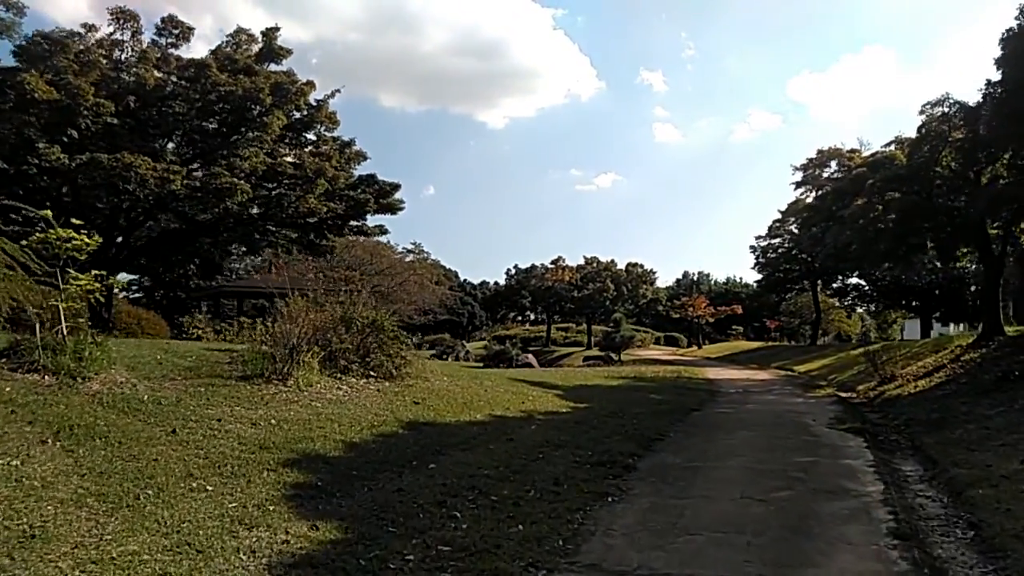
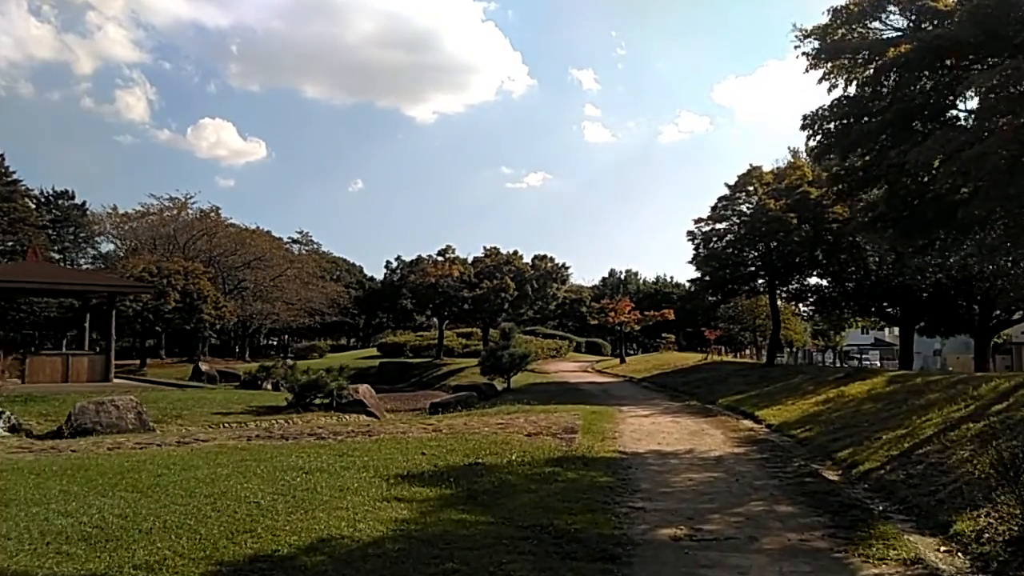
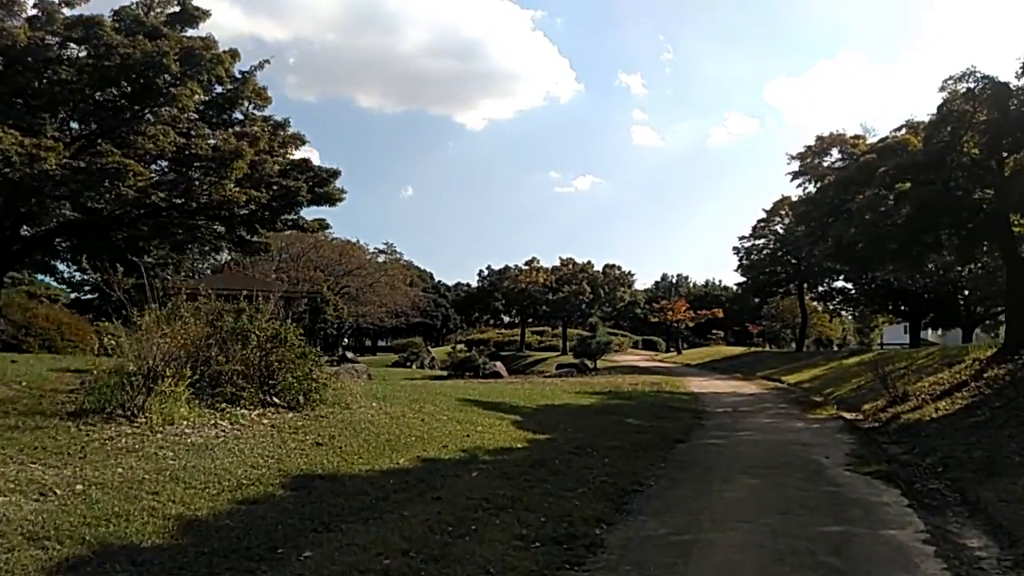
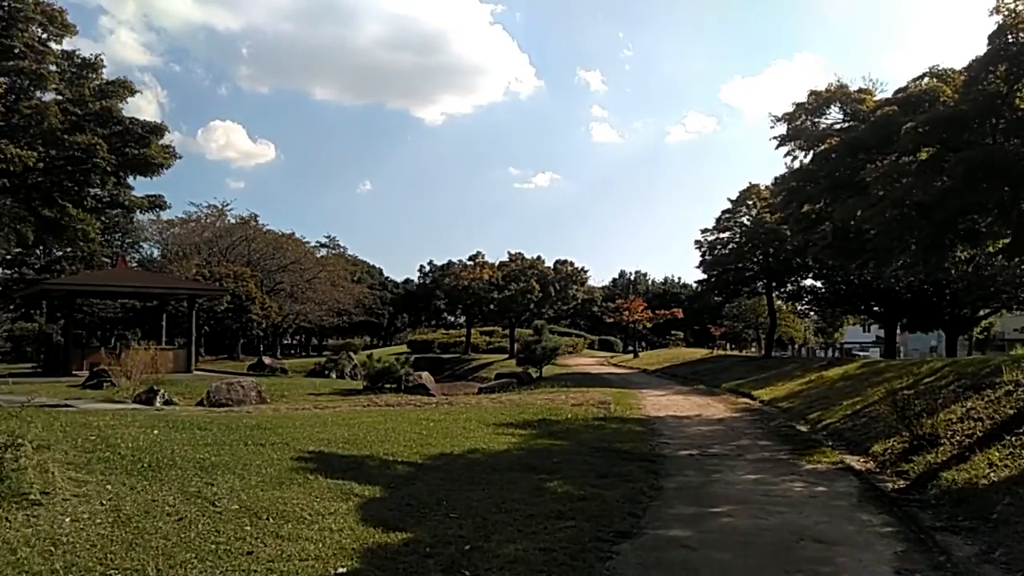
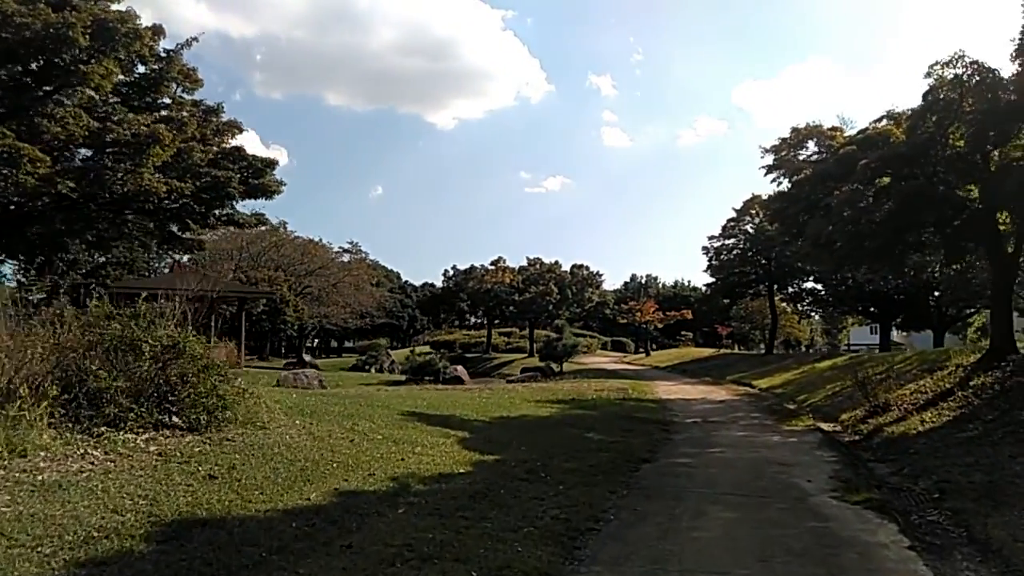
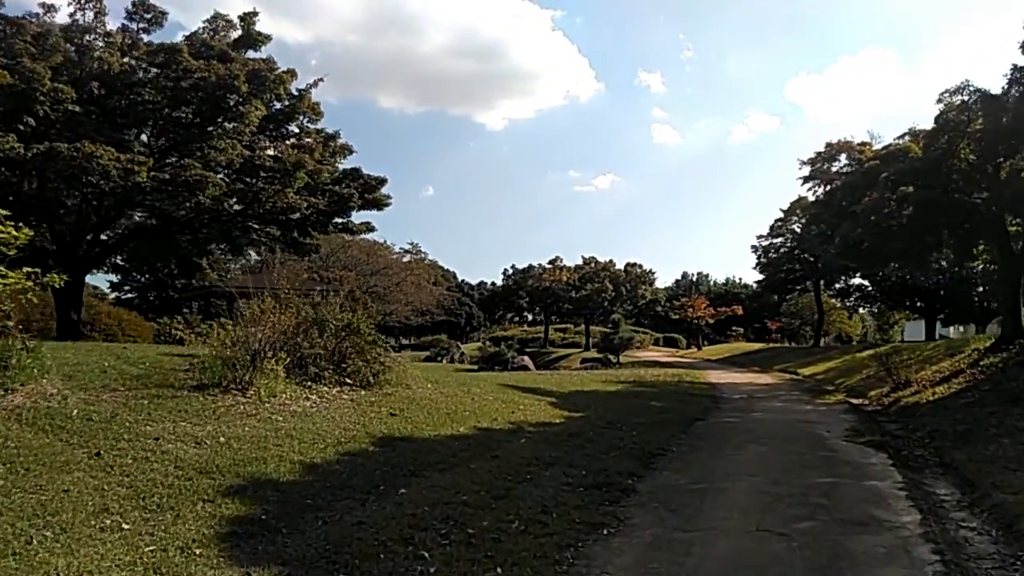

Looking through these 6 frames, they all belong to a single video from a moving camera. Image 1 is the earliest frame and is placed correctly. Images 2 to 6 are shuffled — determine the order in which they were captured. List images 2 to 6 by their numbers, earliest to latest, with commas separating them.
6, 3, 5, 4, 2
